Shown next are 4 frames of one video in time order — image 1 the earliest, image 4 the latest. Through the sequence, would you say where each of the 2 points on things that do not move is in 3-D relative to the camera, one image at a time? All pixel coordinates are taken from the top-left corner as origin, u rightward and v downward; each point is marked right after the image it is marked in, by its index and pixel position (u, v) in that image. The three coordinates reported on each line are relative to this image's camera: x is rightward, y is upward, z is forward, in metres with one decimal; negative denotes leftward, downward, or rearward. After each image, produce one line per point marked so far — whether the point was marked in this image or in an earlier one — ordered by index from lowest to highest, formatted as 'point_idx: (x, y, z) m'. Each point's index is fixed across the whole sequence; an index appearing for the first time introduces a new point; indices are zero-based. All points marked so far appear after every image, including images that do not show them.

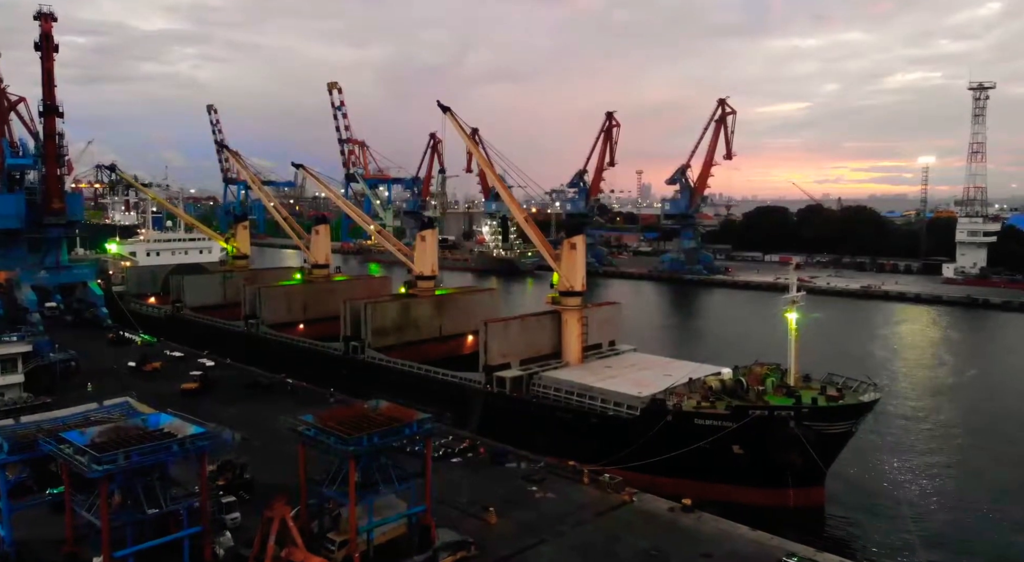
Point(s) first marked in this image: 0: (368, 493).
0: (-1.7, -2.5, +9.9) m
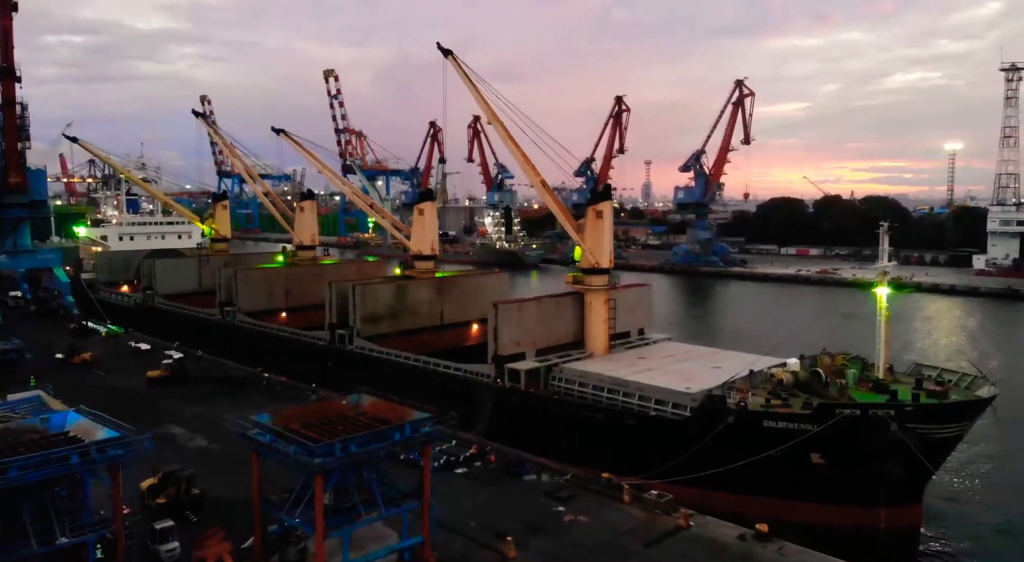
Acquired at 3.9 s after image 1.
0: (-1.5, -2.1, +7.2) m
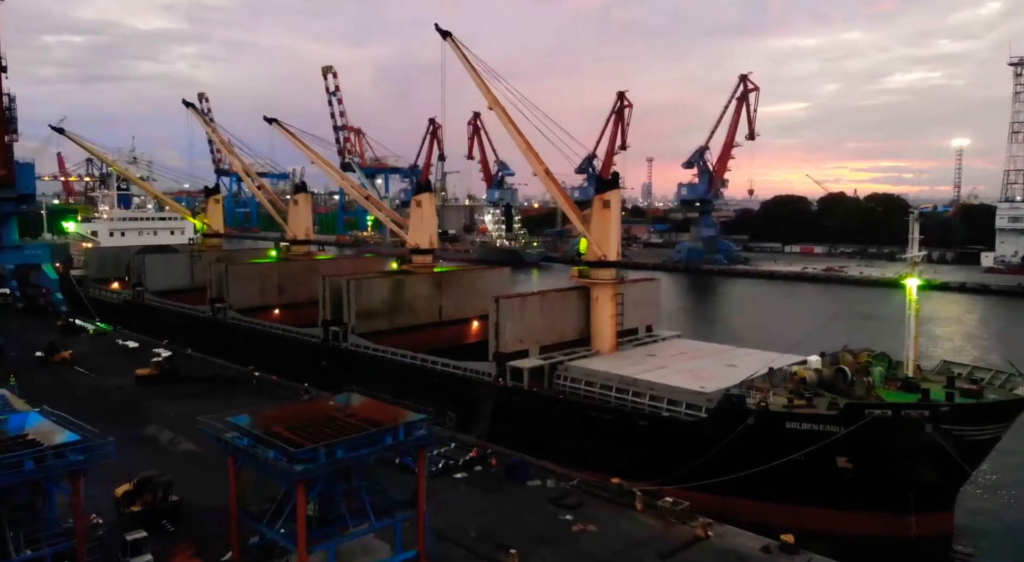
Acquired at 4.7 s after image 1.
0: (-1.4, -2.0, +6.5) m
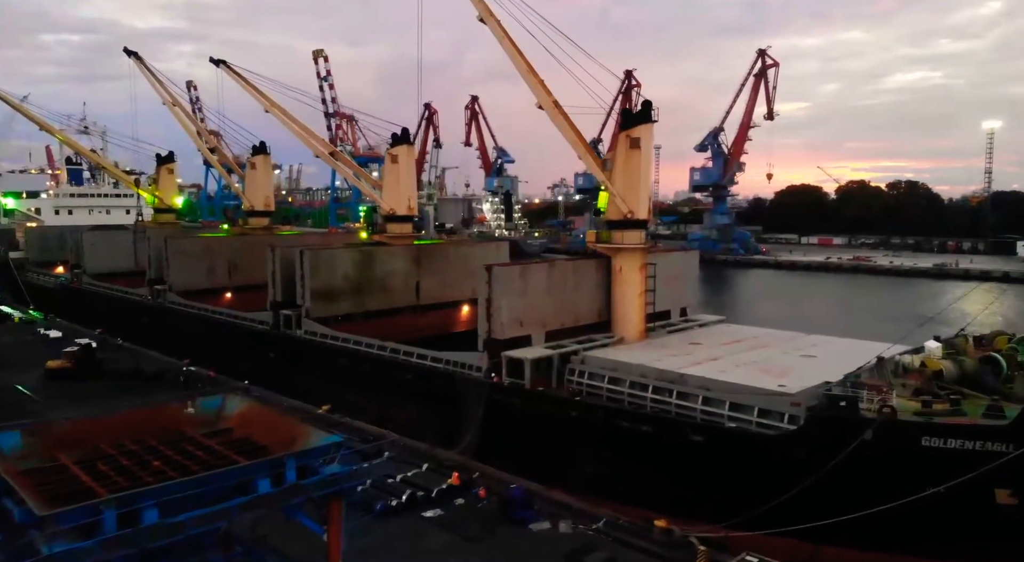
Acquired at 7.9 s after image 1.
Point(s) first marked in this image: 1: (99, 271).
0: (-1.5, -1.6, +3.3) m
1: (-9.7, +0.2, +19.5) m
